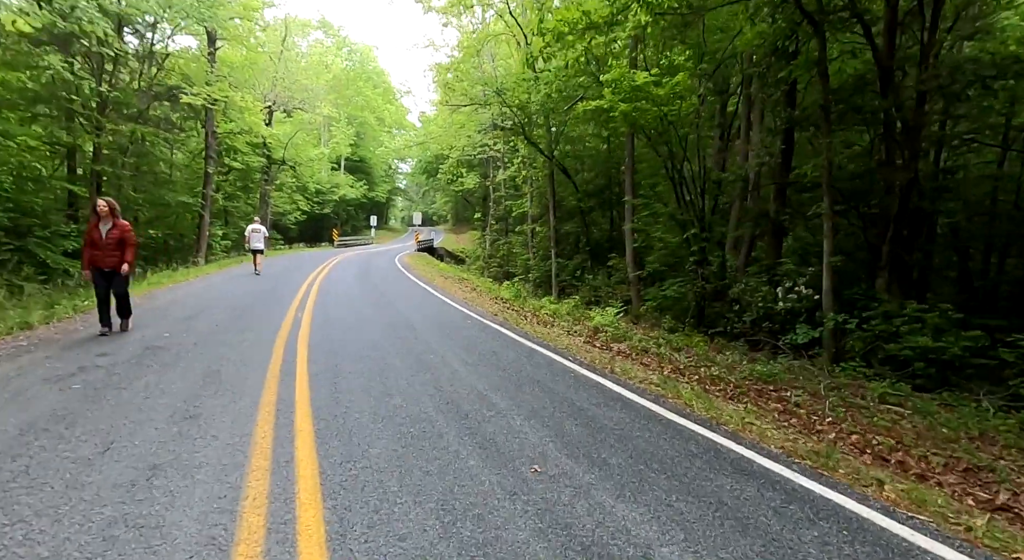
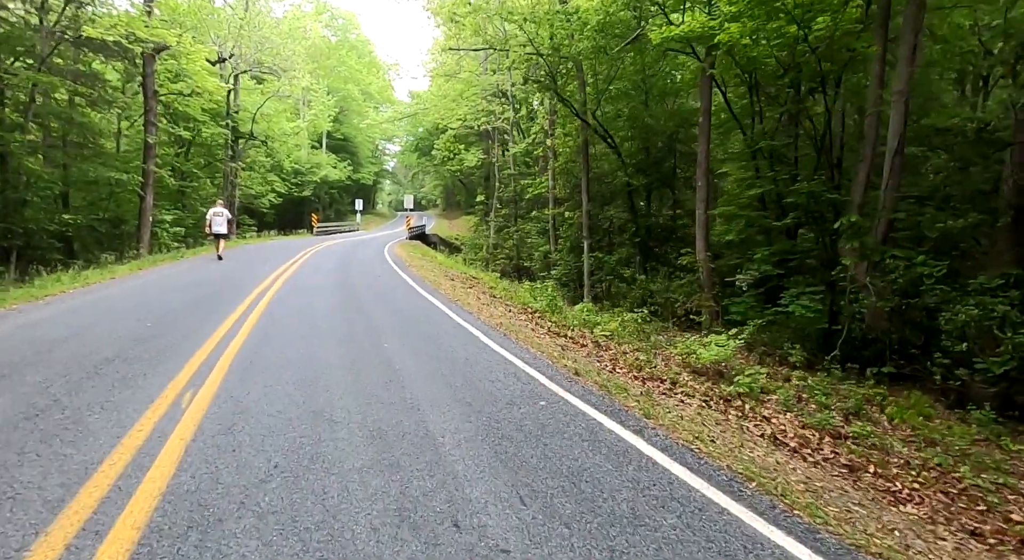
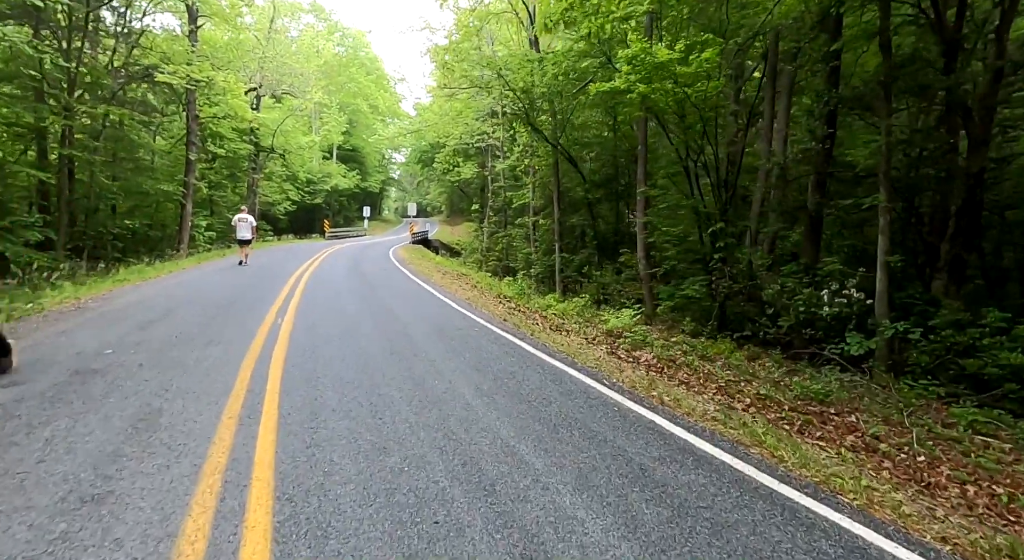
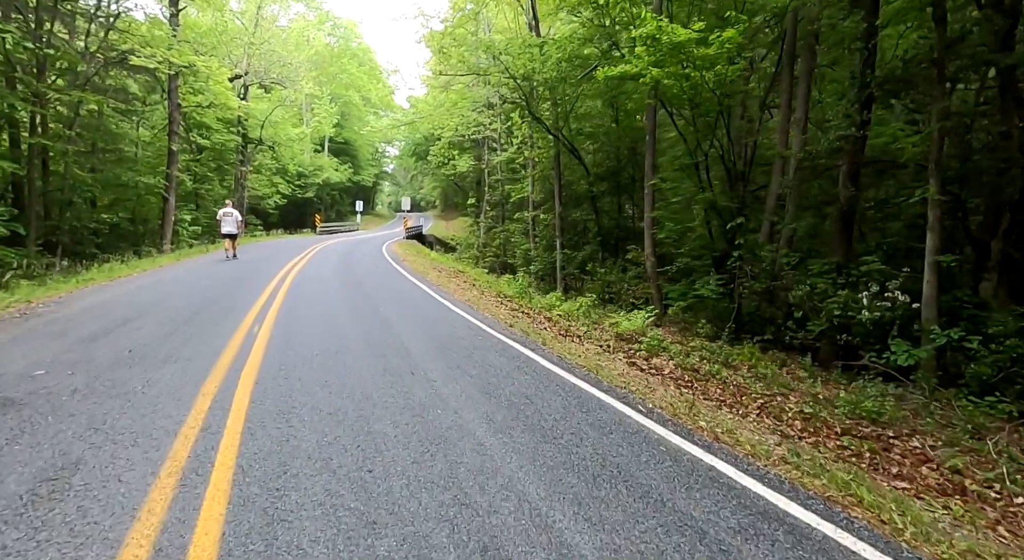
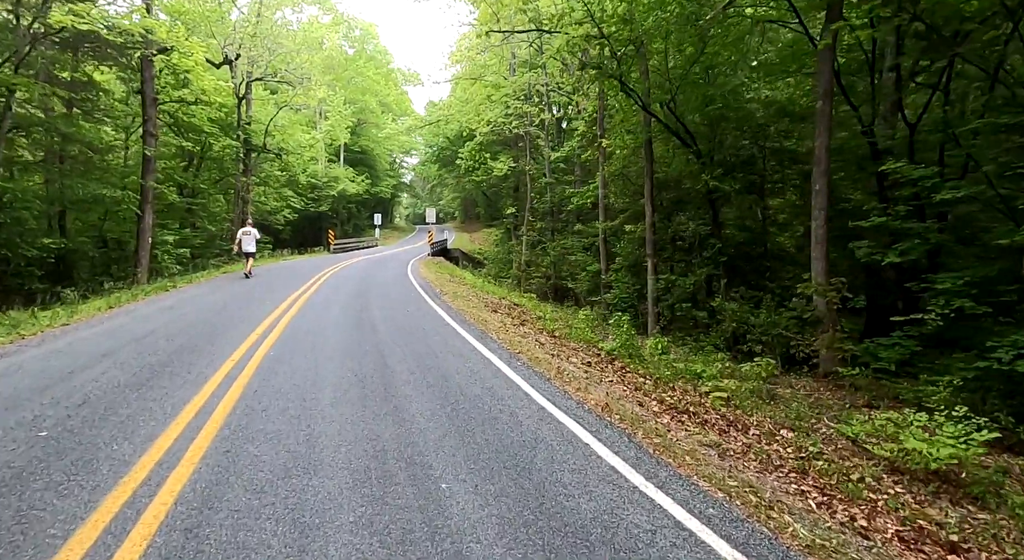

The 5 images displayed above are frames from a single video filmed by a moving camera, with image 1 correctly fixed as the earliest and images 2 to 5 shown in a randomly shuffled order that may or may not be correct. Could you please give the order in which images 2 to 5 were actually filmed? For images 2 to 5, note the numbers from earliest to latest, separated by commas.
3, 4, 2, 5
